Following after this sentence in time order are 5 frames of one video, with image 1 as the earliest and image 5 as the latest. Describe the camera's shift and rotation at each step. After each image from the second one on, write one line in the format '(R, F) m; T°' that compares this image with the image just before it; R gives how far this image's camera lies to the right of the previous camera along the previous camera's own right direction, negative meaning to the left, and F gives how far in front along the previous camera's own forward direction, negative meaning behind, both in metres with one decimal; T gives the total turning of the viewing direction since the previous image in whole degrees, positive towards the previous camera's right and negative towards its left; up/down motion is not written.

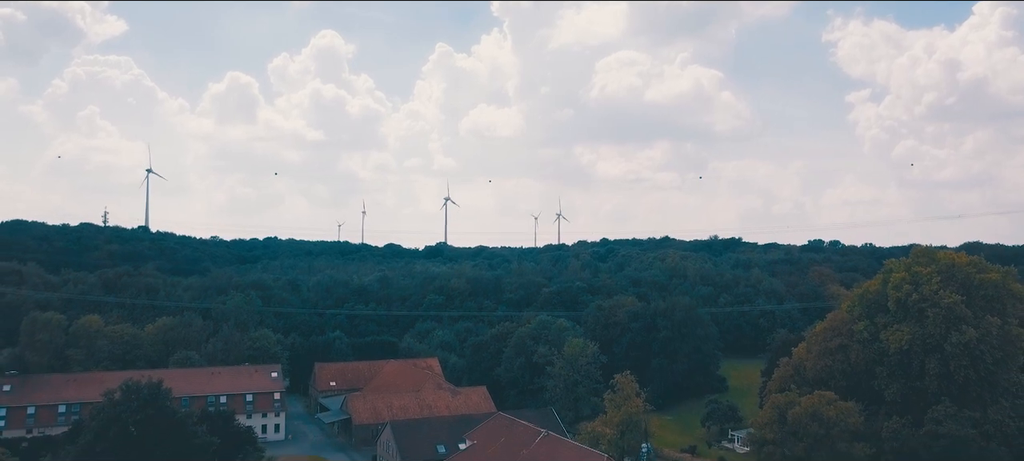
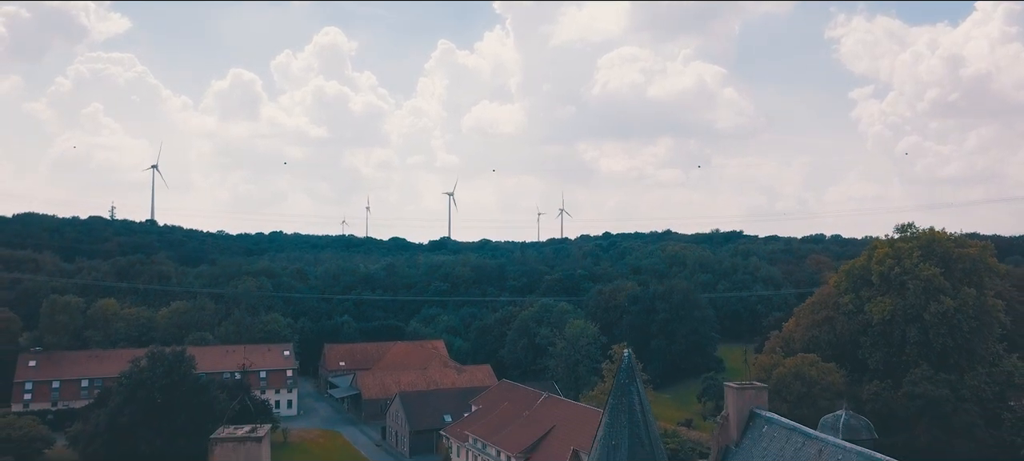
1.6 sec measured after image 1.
(0.0, -2.5) m; 0°
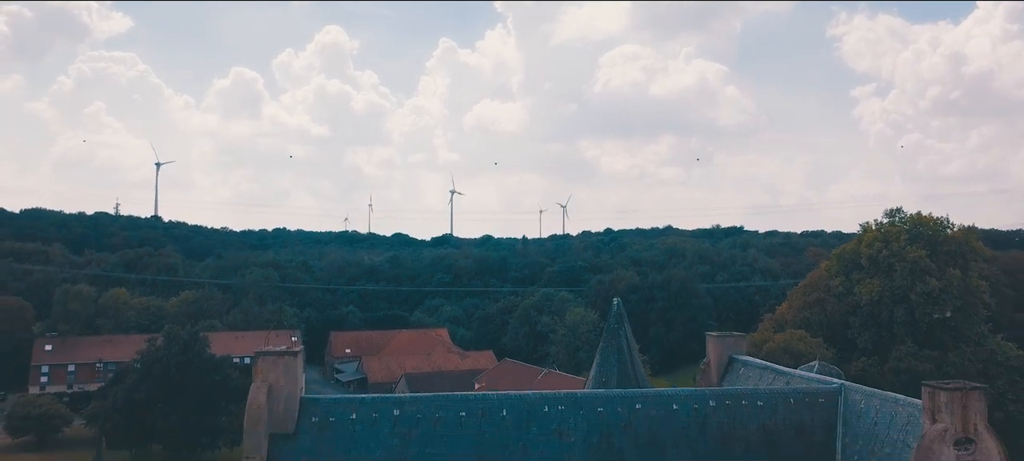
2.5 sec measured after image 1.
(0.0, -1.8) m; 0°
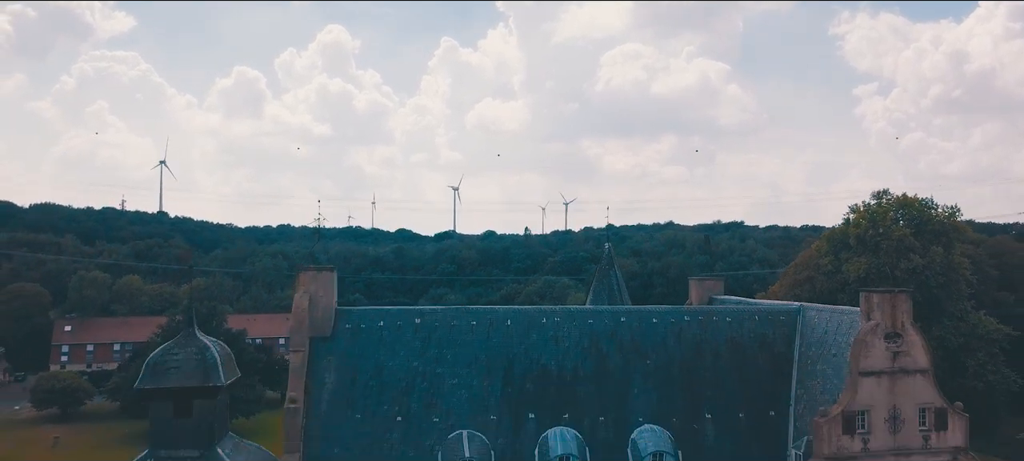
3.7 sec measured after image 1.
(0.0, -2.2) m; 0°
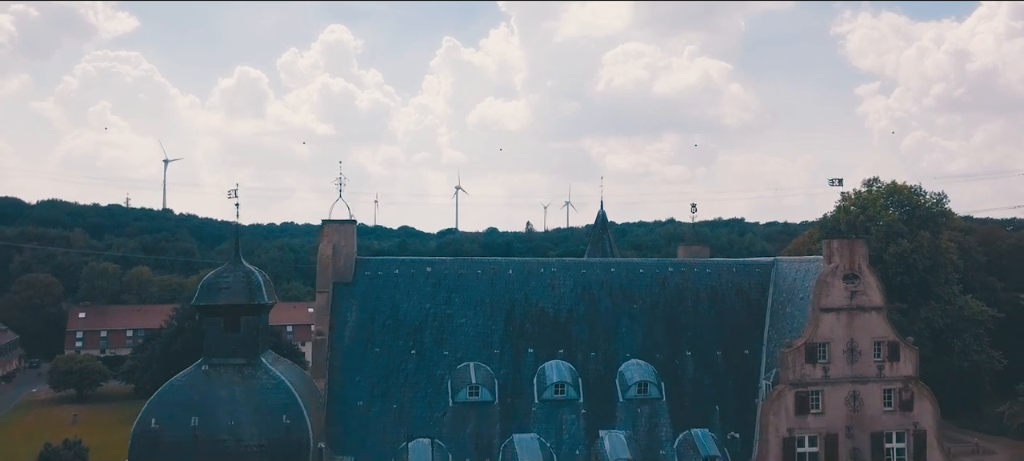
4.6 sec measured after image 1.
(0.0, -1.7) m; 0°
